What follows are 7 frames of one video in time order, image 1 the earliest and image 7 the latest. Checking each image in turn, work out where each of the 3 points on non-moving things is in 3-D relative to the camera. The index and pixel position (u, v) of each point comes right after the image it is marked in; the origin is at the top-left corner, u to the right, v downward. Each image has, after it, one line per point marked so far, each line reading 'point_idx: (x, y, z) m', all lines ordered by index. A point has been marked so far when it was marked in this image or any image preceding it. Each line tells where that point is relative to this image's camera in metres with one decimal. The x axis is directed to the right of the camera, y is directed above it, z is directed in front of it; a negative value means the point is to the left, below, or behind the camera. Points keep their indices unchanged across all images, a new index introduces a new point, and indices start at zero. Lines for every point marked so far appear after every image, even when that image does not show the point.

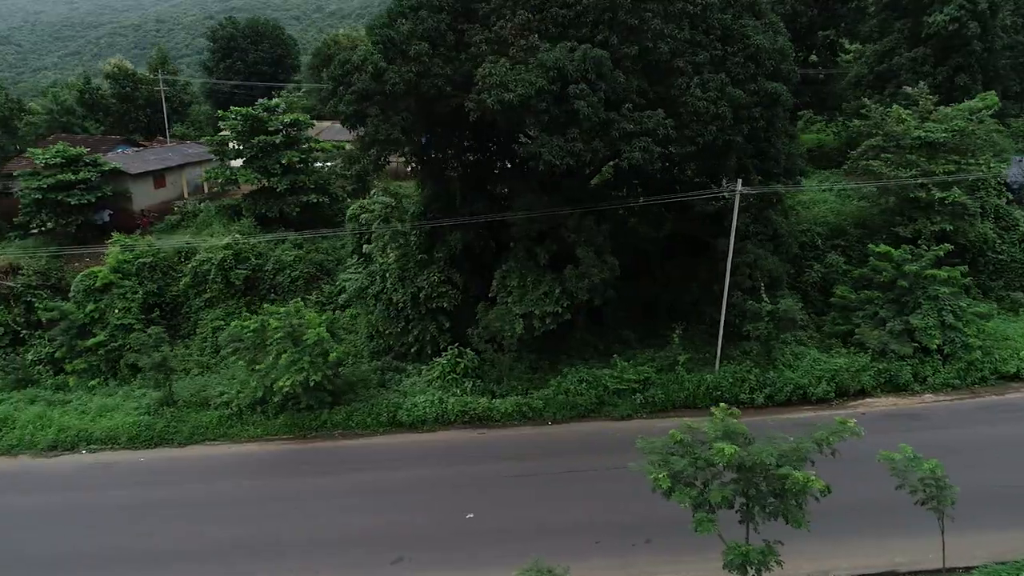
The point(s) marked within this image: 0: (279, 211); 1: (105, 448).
0: (-5.8, +2.0, +18.0) m
1: (-6.8, -2.7, +12.0) m
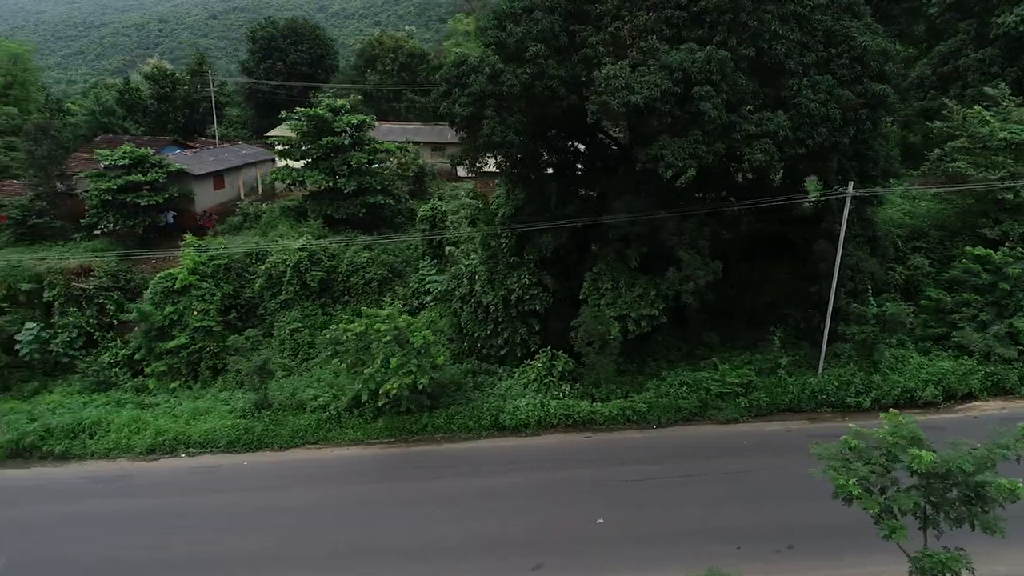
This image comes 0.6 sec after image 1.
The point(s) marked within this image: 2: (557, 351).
0: (-4.1, +1.9, +17.9) m
1: (-5.1, -2.7, +12.0) m
2: (+0.8, -1.1, +13.0) m
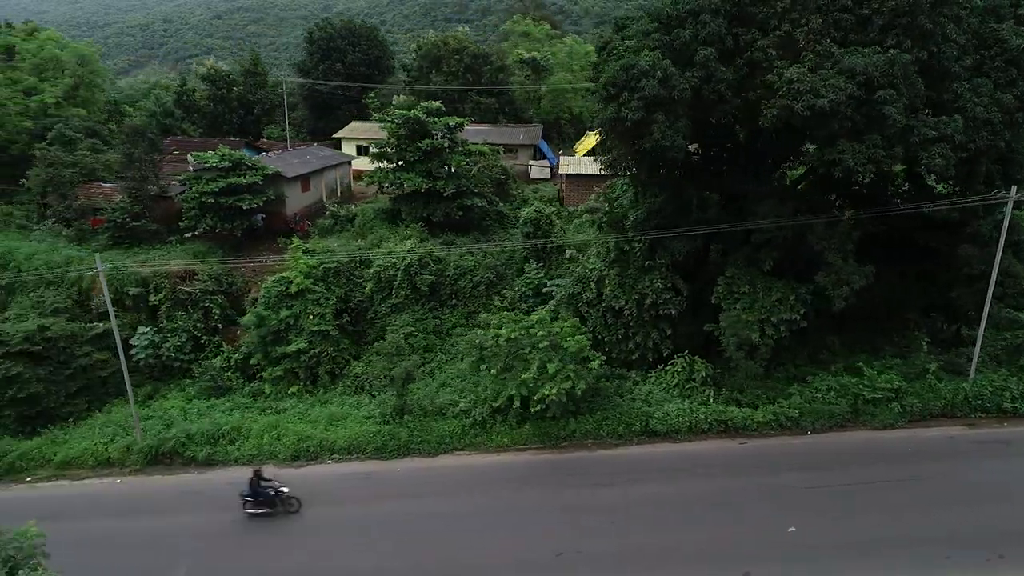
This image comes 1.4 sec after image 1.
0: (-1.7, +1.8, +17.9) m
1: (-2.7, -2.8, +11.9) m
2: (+3.3, -1.2, +12.9) m
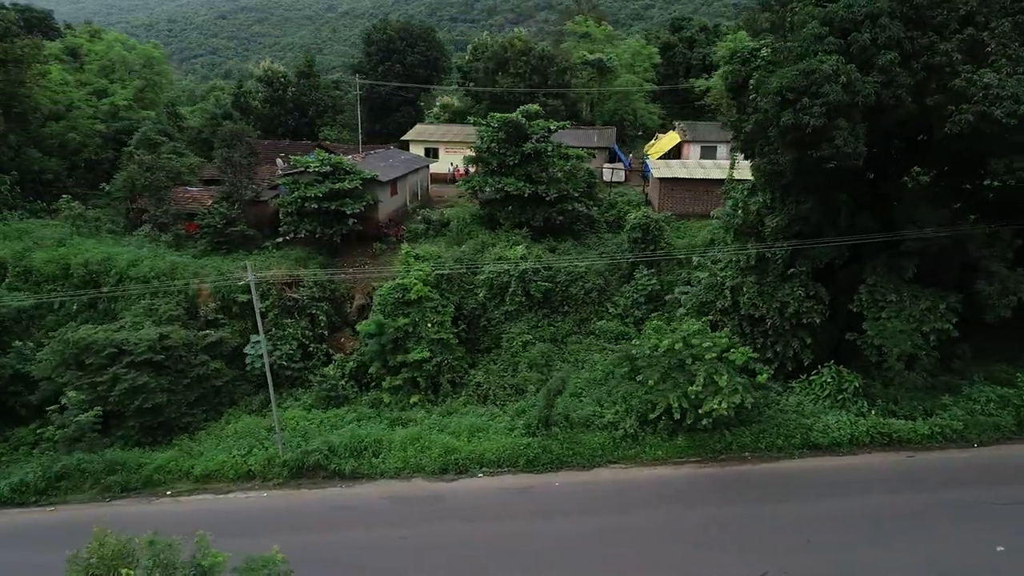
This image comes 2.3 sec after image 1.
0: (+0.8, +1.7, +17.6) m
1: (-0.2, -3.0, +11.6) m
2: (+5.8, -1.4, +12.7) m
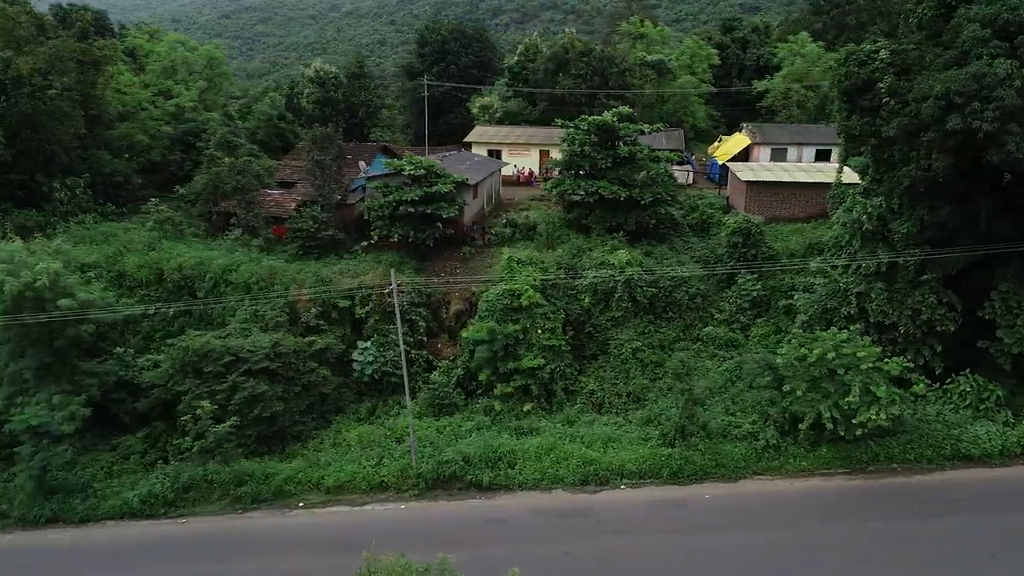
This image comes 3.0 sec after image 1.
0: (+3.0, +1.6, +17.4) m
1: (+2.1, -3.1, +11.4) m
2: (+8.0, -1.5, +12.4) m
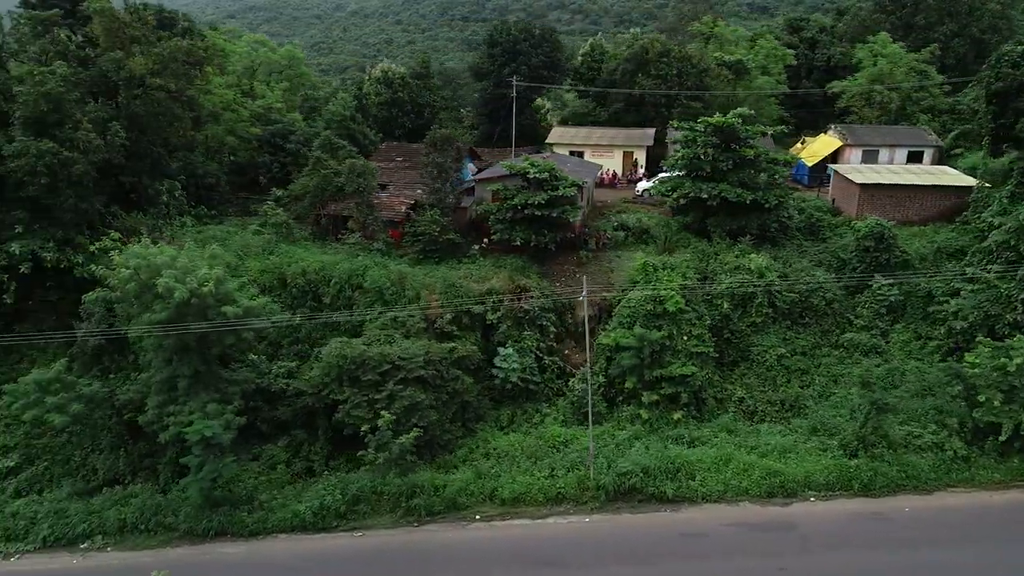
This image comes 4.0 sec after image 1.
0: (+5.9, +1.5, +17.1) m
1: (+5.0, -3.2, +11.1) m
2: (+10.9, -1.6, +12.2) m
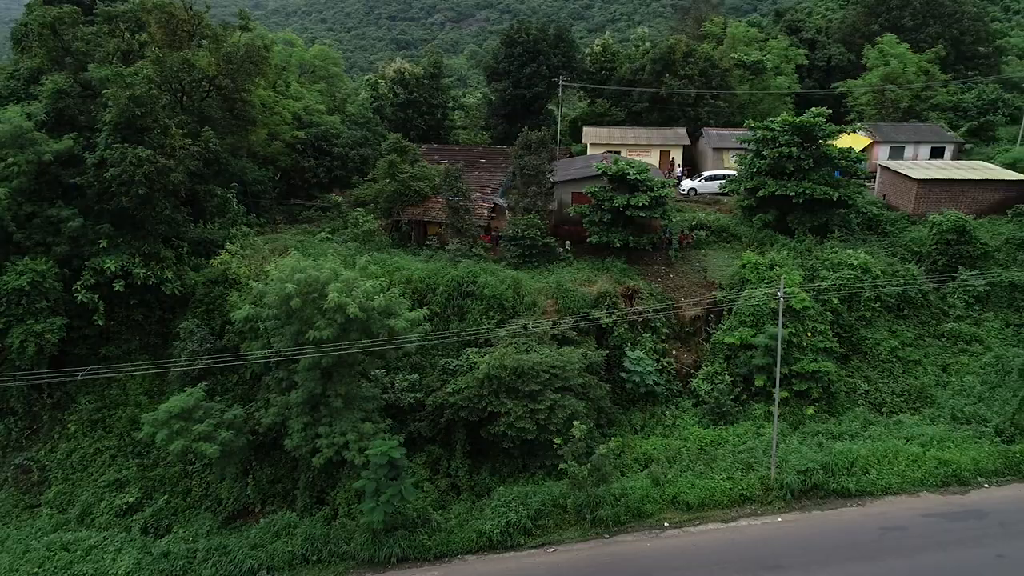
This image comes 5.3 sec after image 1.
0: (+8.1, +1.6, +17.5) m
1: (+7.9, -3.1, +11.5) m
2: (+13.6, -1.3, +13.2) m
